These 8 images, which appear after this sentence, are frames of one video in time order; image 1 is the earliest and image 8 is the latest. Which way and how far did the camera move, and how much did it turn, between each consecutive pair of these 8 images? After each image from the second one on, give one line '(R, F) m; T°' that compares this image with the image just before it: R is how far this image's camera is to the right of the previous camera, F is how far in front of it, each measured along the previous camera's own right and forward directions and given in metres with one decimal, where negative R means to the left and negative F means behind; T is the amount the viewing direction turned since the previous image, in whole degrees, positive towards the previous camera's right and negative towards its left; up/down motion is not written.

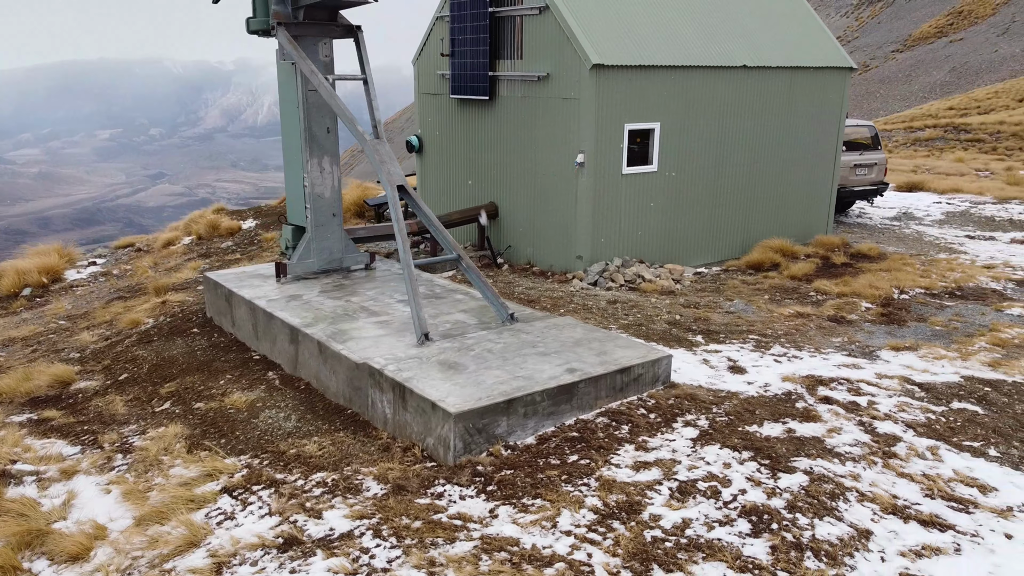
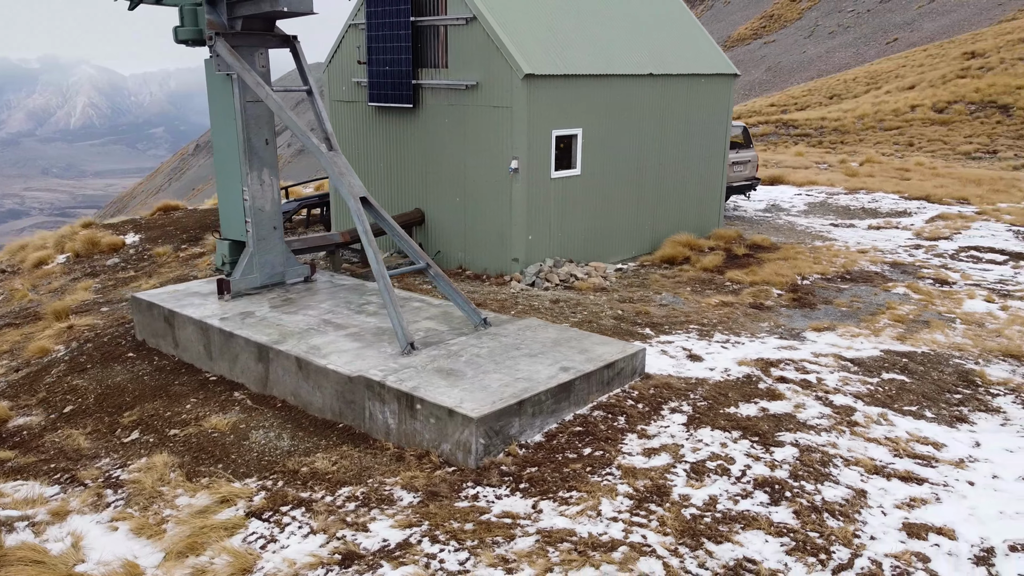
(-0.9, -0.1) m; +11°
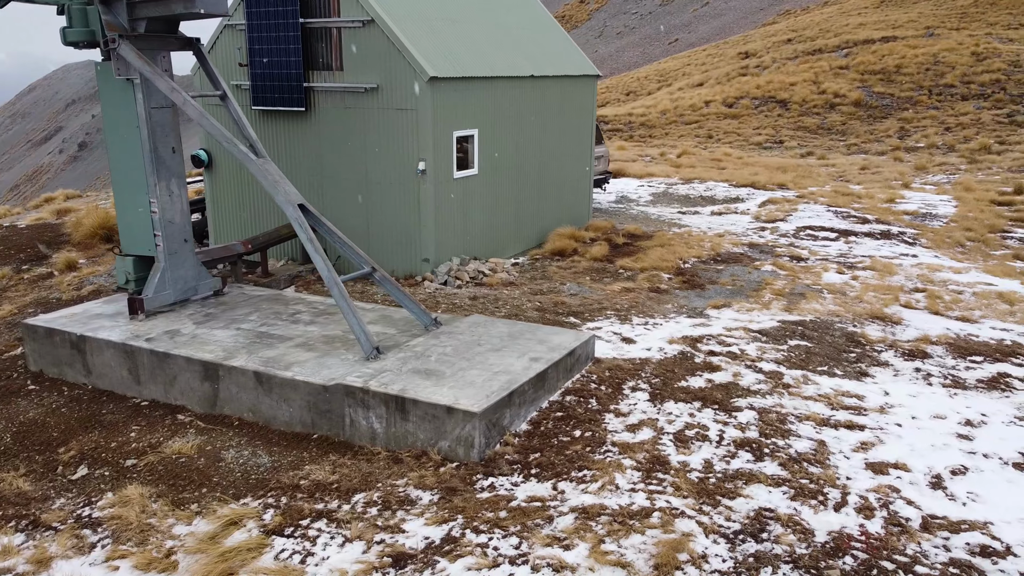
(-1.0, -0.1) m; +13°
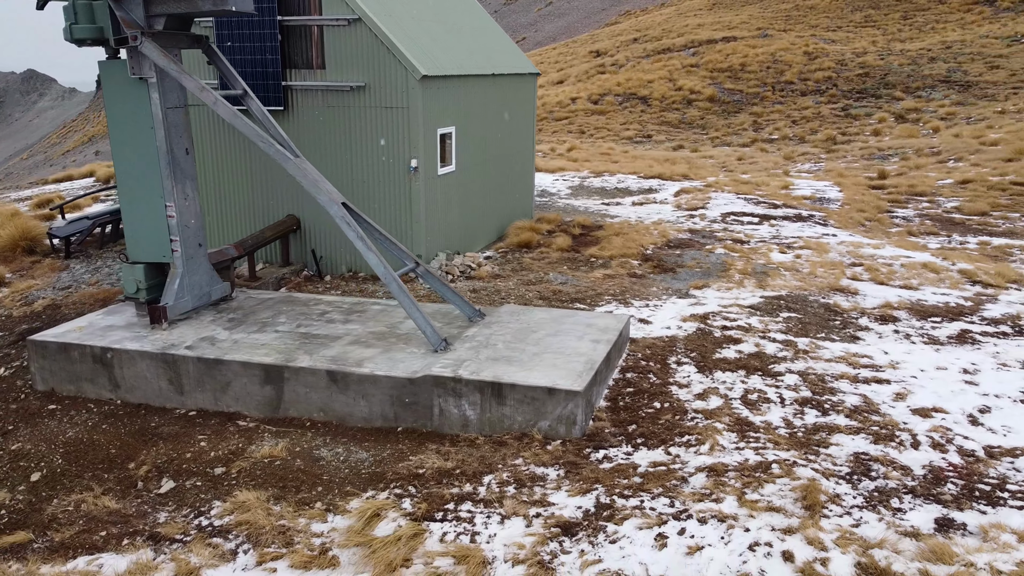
(-1.5, -0.1) m; +11°
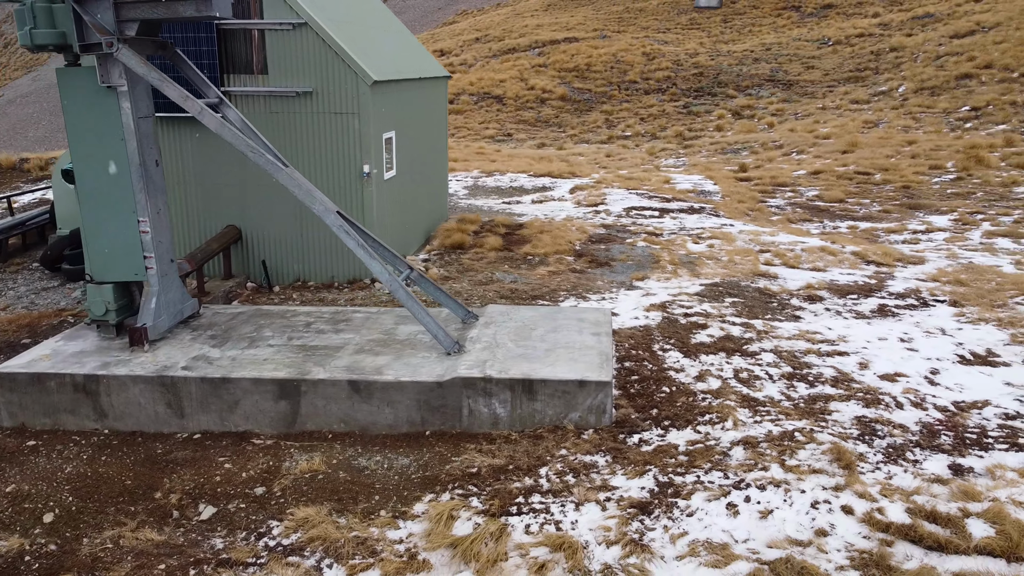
(-1.2, -0.1) m; +11°
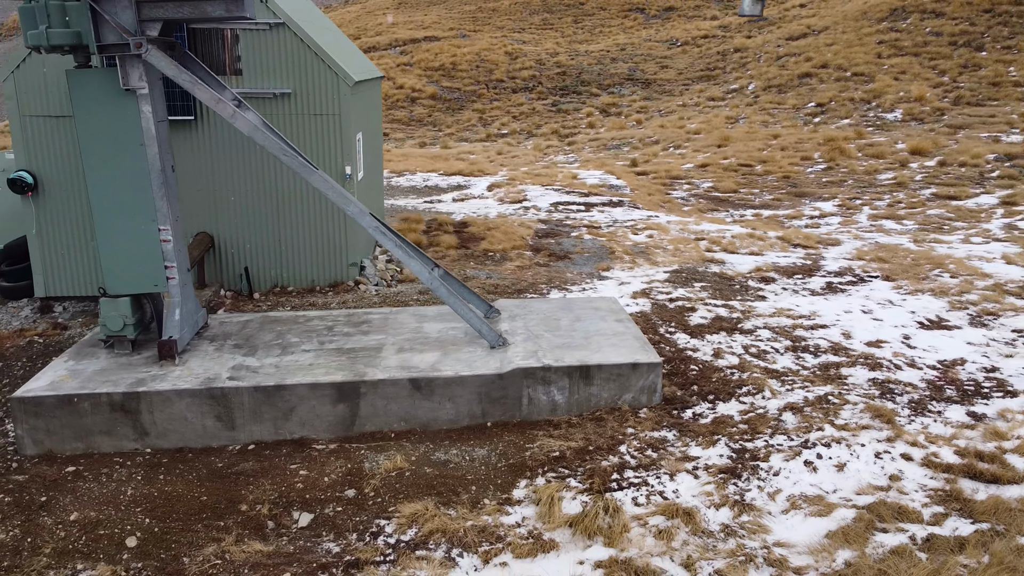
(-1.4, -0.1) m; +11°
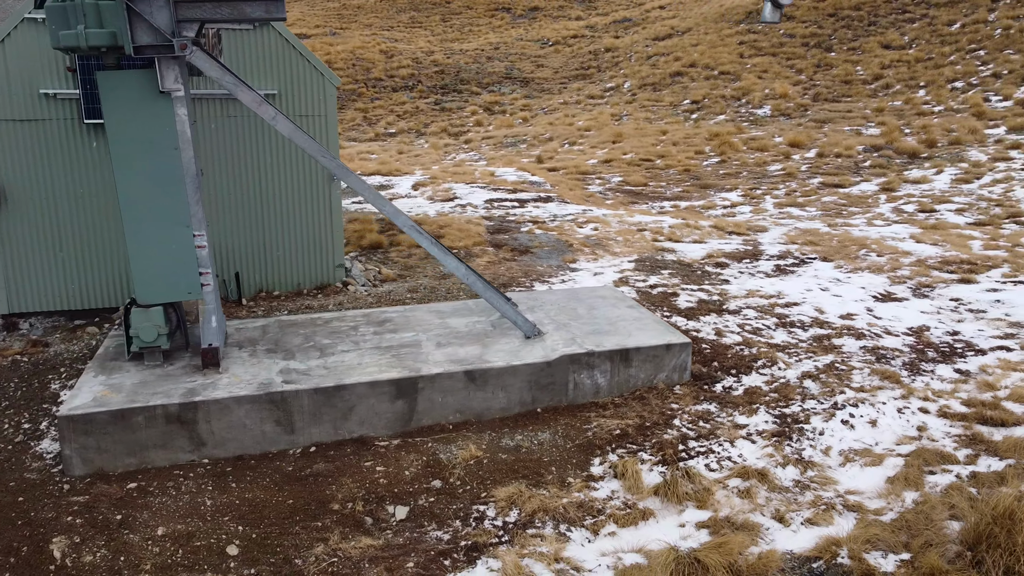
(-1.3, -0.1) m; +10°
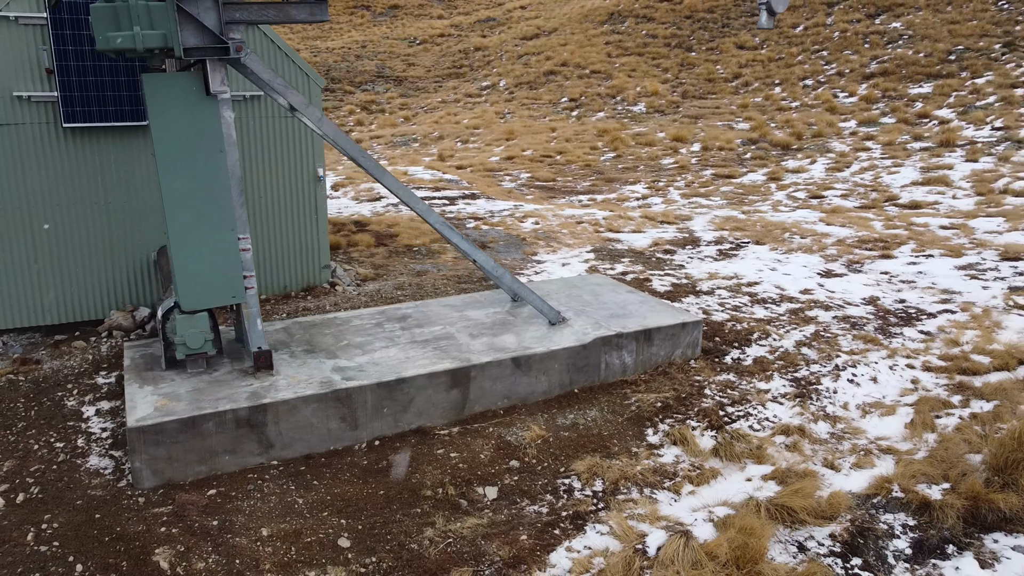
(-1.3, -0.2) m; +10°
